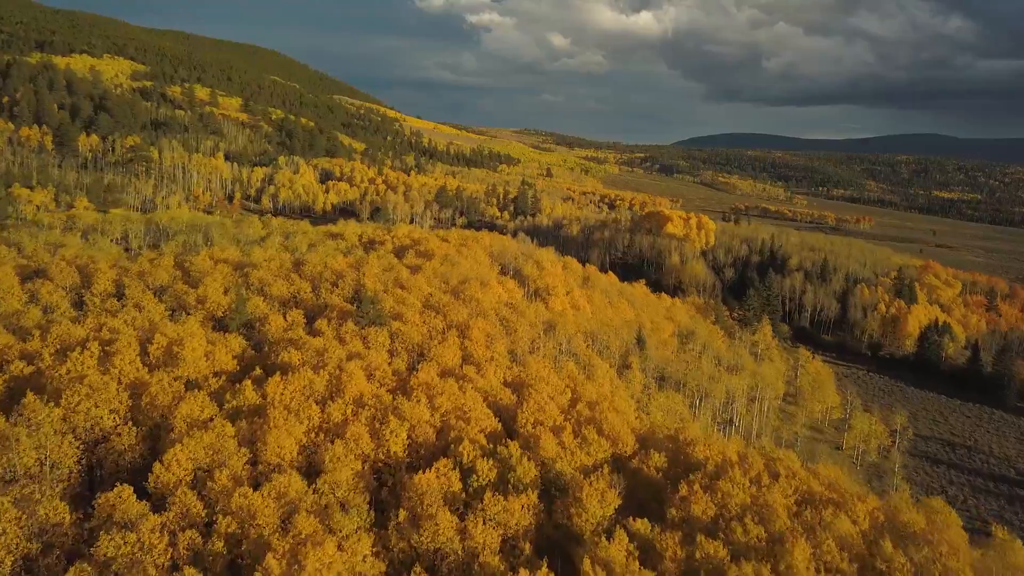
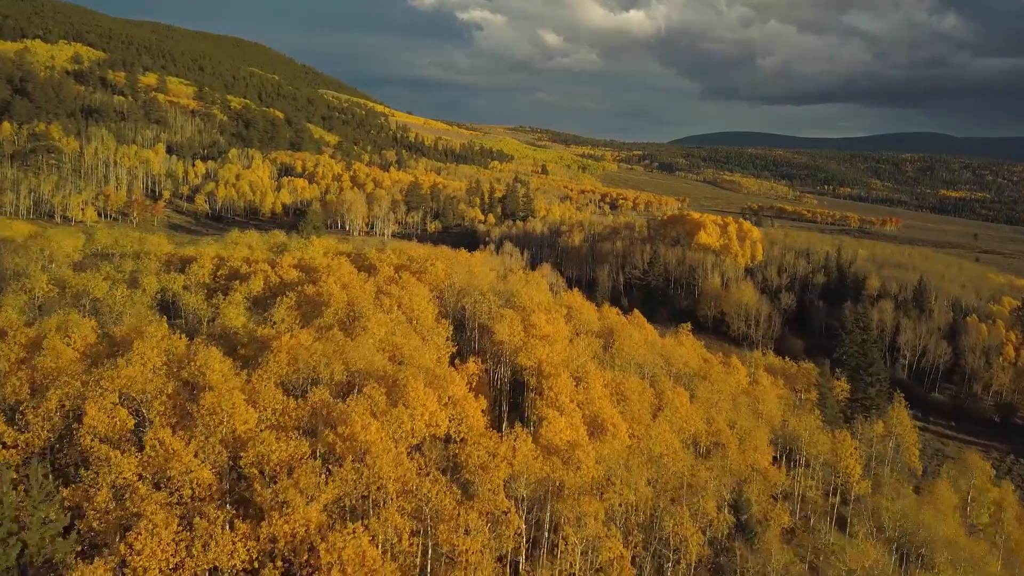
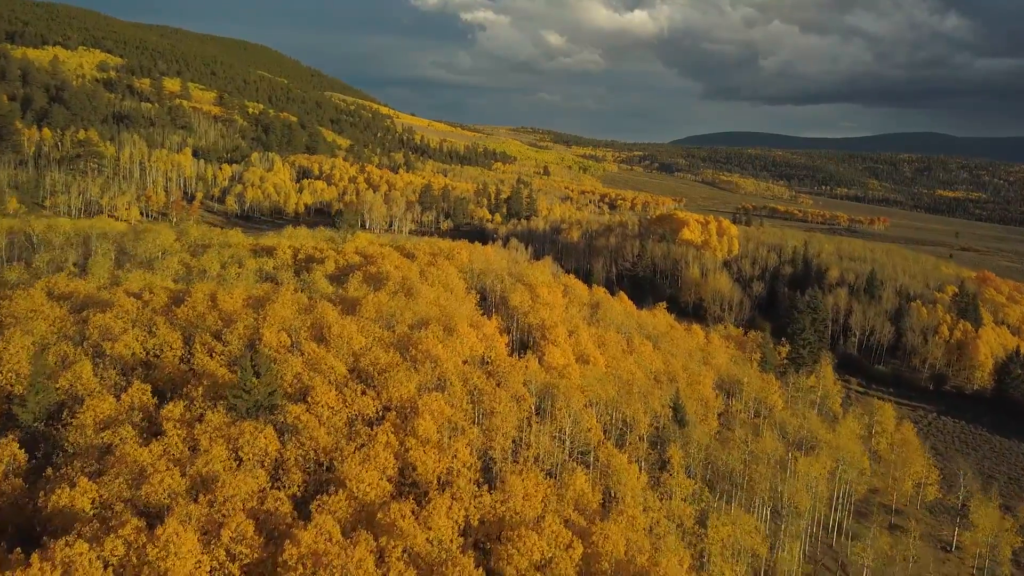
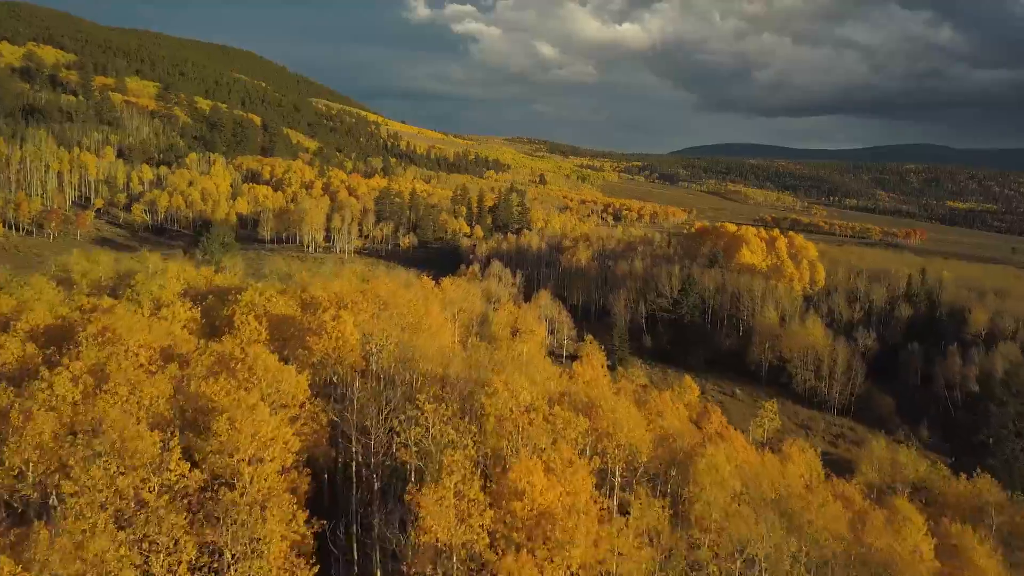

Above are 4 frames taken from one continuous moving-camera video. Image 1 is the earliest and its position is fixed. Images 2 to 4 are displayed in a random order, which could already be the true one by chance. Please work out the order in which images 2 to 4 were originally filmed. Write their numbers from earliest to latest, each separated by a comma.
3, 2, 4
